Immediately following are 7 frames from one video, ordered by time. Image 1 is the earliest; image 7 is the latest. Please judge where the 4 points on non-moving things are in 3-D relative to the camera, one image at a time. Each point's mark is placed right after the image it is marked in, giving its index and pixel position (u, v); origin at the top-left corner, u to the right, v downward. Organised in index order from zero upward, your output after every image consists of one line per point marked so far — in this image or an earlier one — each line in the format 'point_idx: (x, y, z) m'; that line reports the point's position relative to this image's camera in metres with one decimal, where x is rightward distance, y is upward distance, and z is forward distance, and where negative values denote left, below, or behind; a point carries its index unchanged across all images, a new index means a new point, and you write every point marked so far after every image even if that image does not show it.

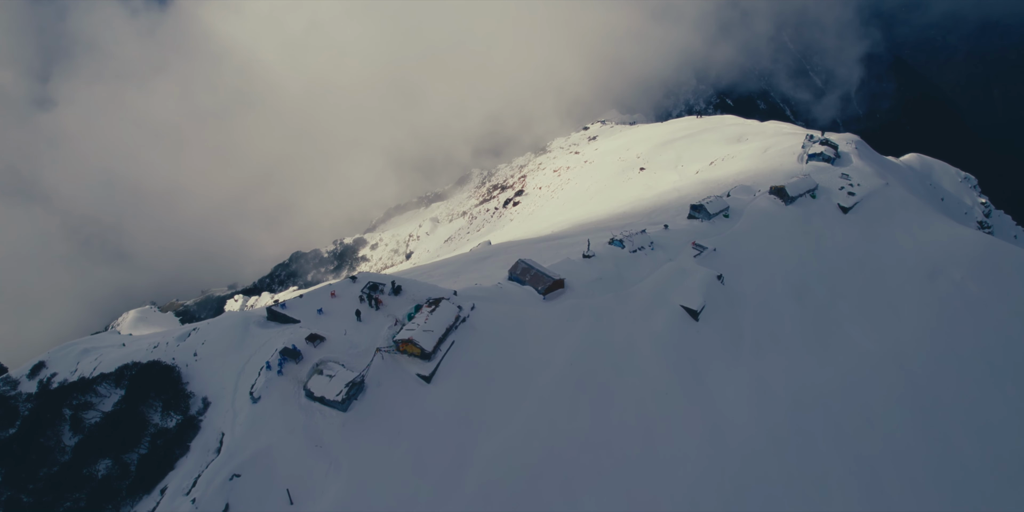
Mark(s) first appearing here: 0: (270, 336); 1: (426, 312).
0: (-6.7, -2.1, +17.5) m
1: (-2.4, -1.5, +17.6) m
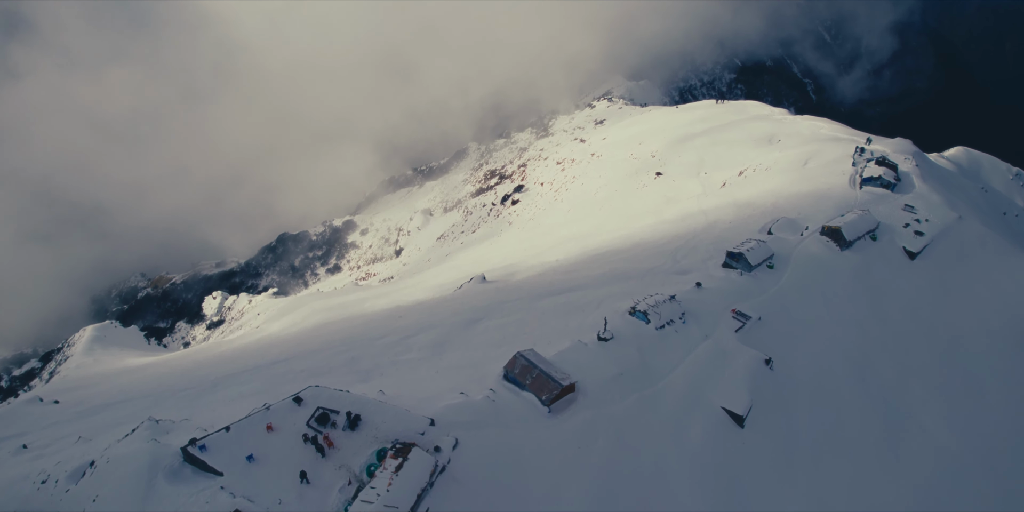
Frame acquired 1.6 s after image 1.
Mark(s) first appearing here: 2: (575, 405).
0: (-6.8, -5.0, +12.8) m
1: (-2.5, -4.4, +12.9) m
2: (+1.7, -3.9, +16.7) m
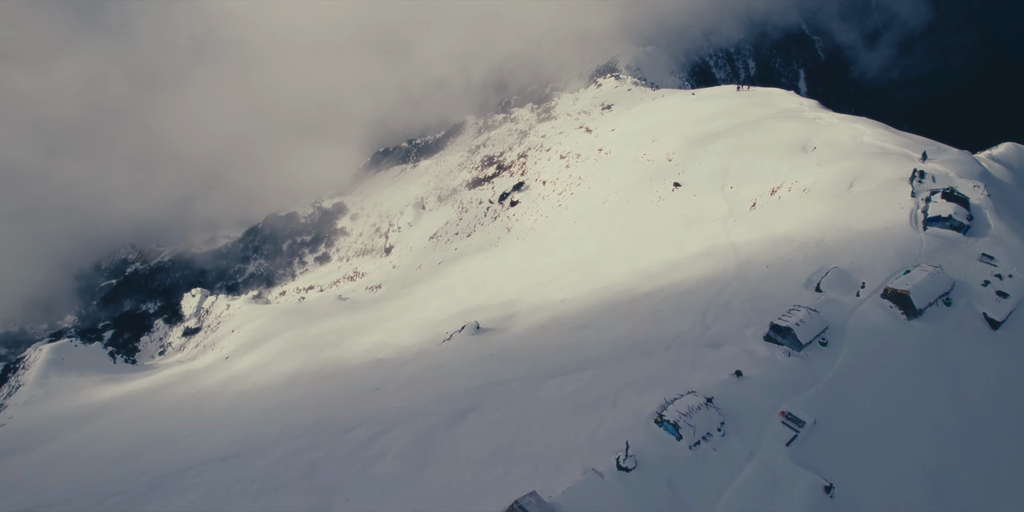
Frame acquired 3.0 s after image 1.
0: (-6.9, -7.9, +9.1) m
1: (-2.6, -7.3, +9.1) m
2: (+1.6, -6.5, +12.9) m
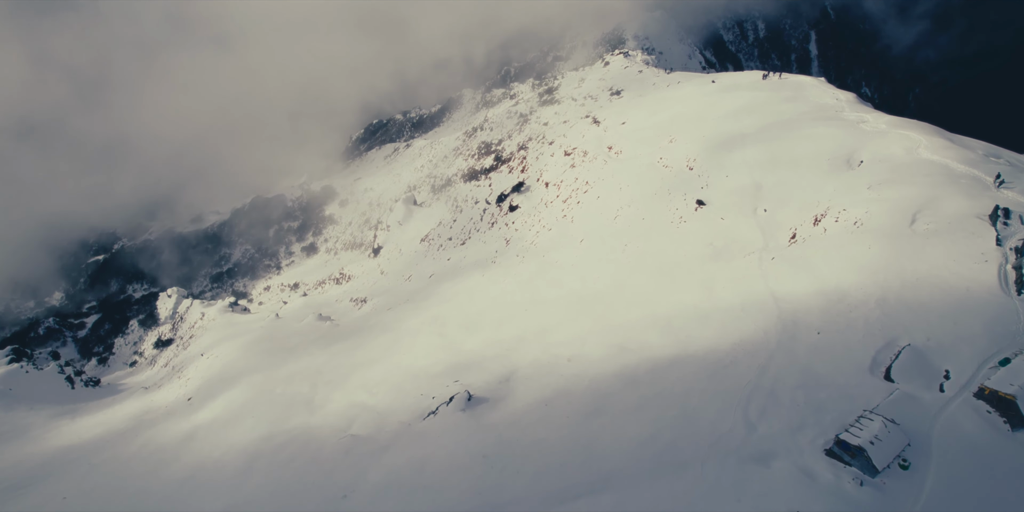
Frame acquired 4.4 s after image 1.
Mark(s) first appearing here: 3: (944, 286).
0: (-7.0, -10.8, +5.5) m
1: (-2.7, -10.2, +5.4) m
2: (+1.5, -9.2, +9.1) m
3: (+13.3, -0.9, +19.4) m
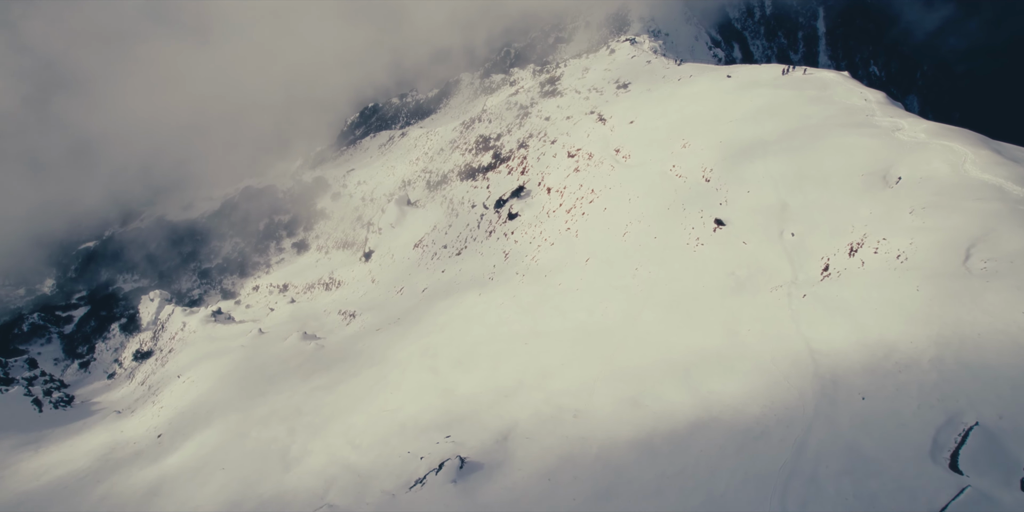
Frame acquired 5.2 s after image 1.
0: (-7.0, -12.7, +3.1) m
1: (-2.7, -12.1, +3.1) m
2: (+1.4, -11.0, +6.8) m
3: (+13.3, -2.4, +16.7) m
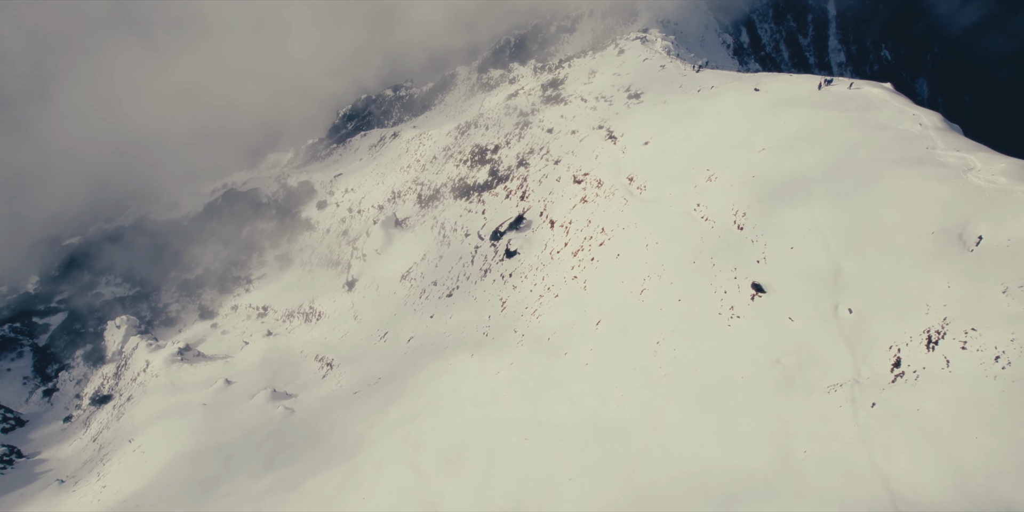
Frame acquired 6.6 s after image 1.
0: (-7.2, -16.0, -0.8) m
1: (-2.9, -15.4, -0.9) m
2: (+1.3, -14.2, +2.7) m
3: (+13.2, -5.3, +12.3) m
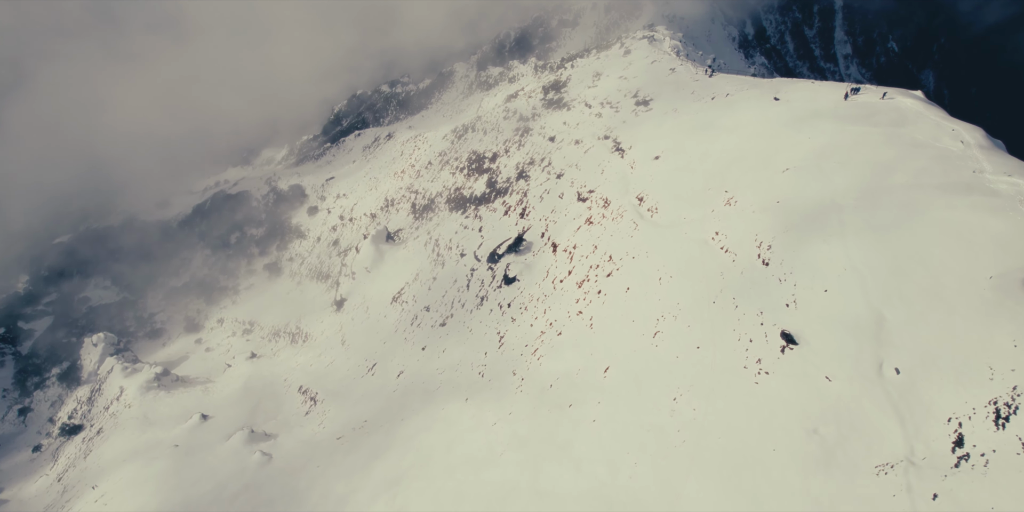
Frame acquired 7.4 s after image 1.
0: (-7.2, -17.8, -3.2) m
1: (-2.9, -17.2, -3.3) m
2: (+1.2, -16.0, +0.3) m
3: (+13.1, -6.9, +9.8) m
